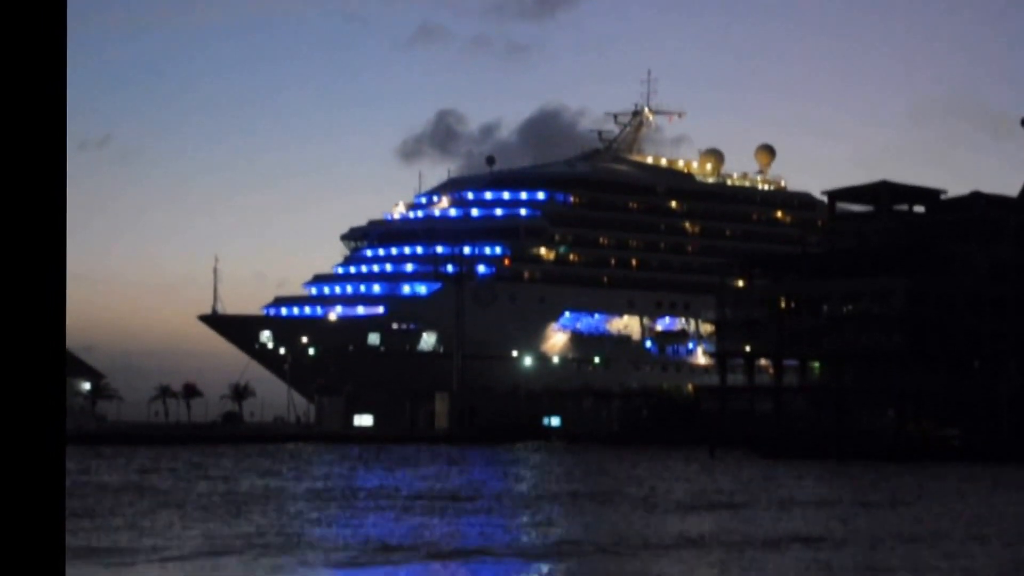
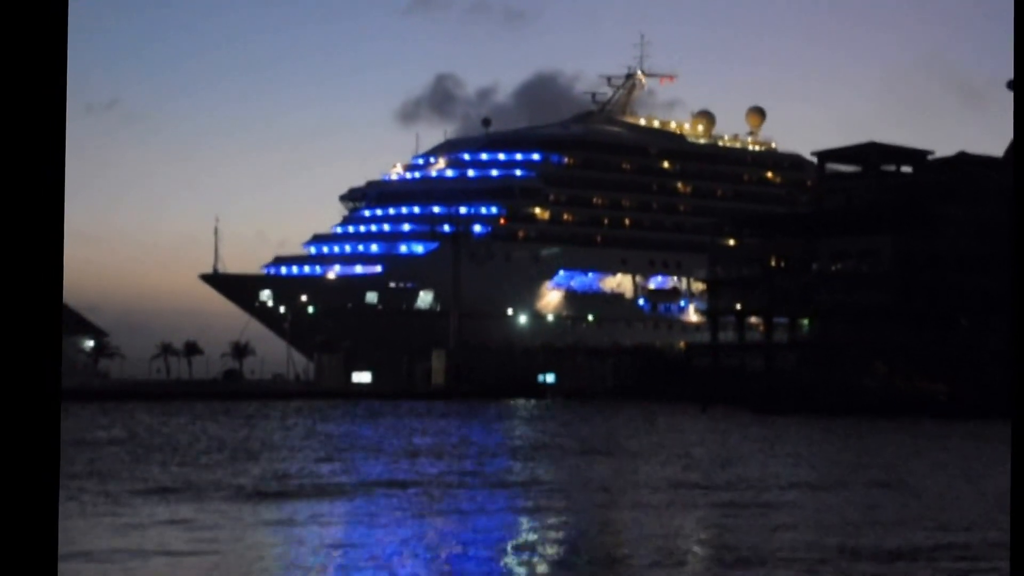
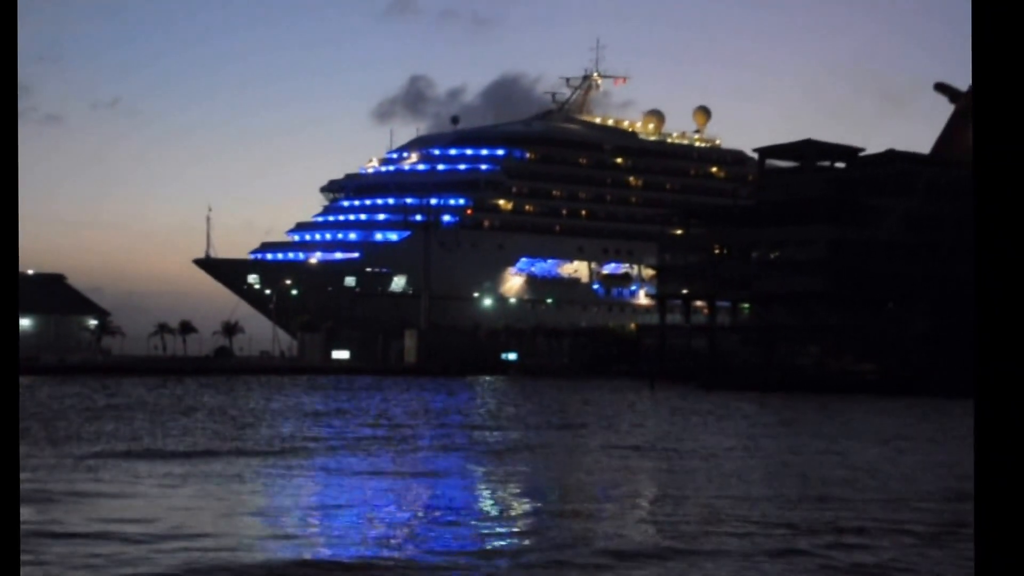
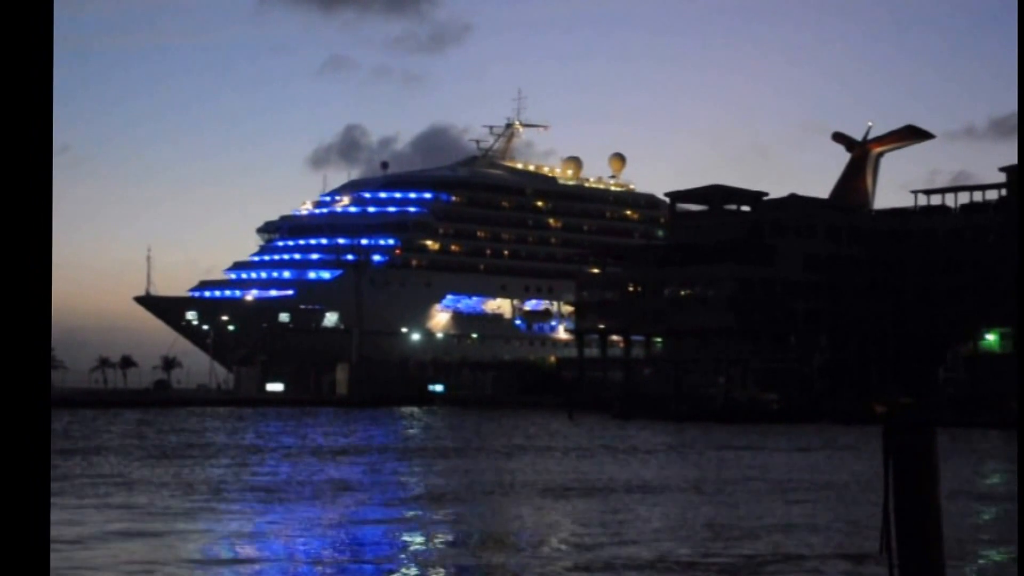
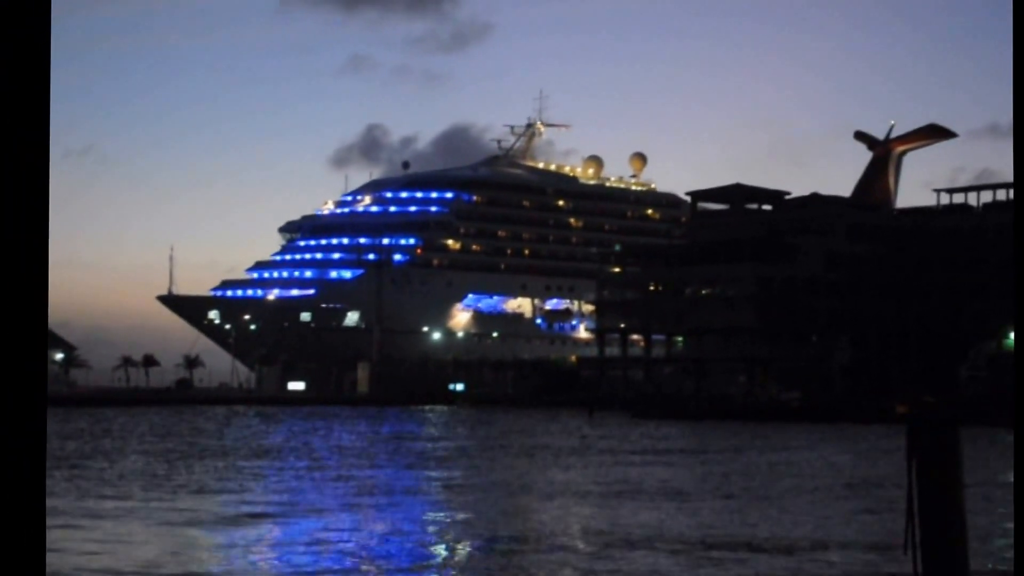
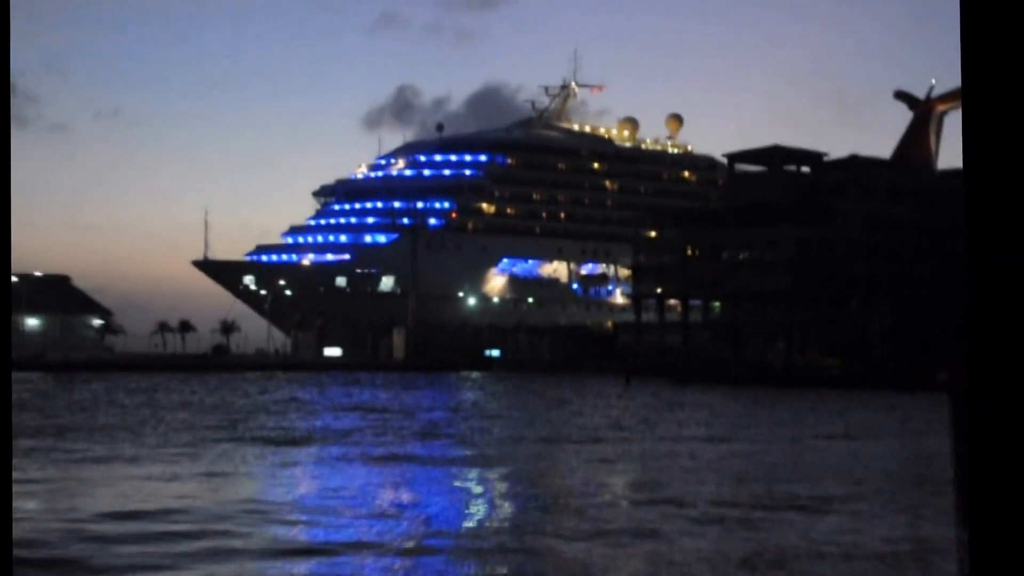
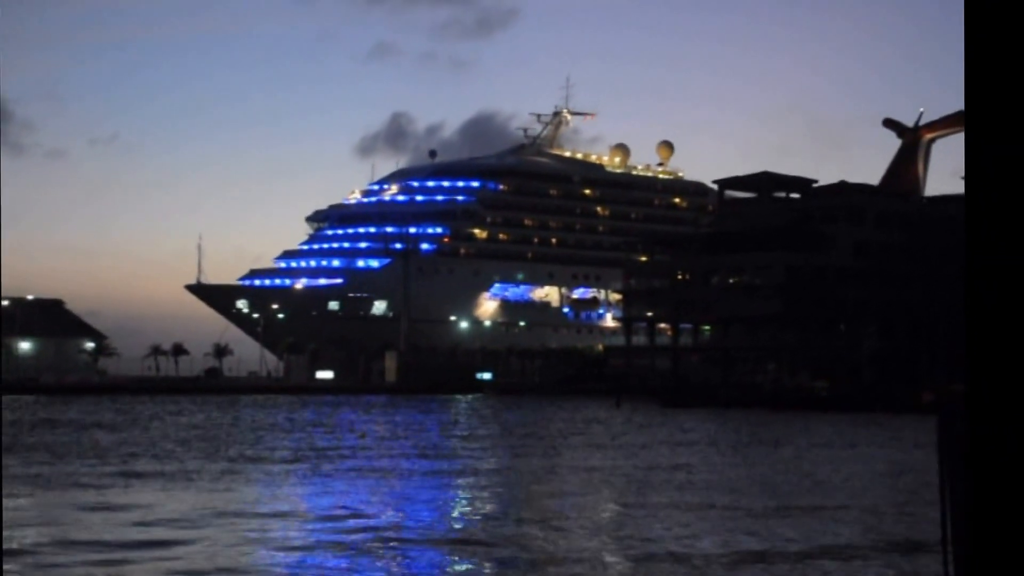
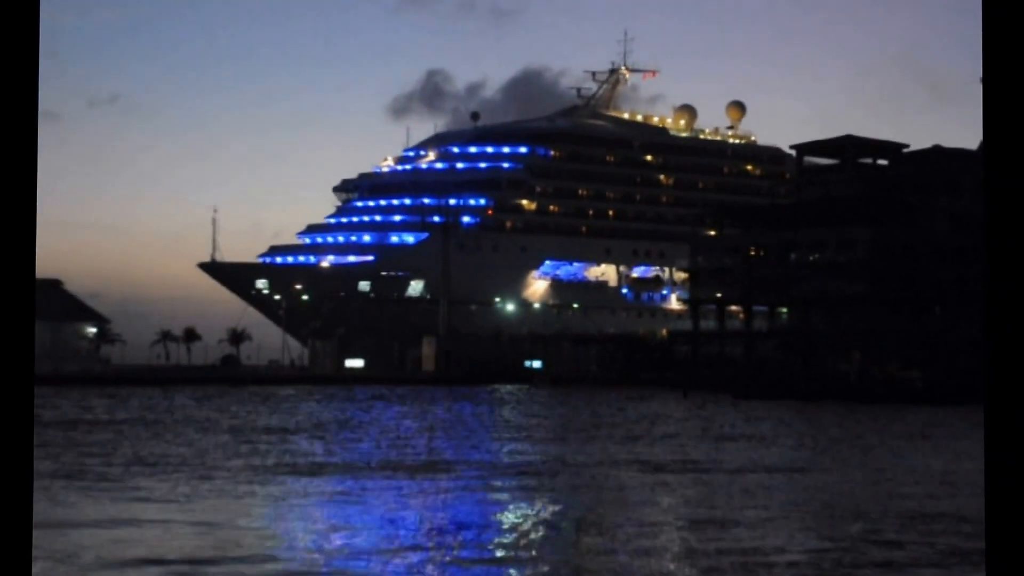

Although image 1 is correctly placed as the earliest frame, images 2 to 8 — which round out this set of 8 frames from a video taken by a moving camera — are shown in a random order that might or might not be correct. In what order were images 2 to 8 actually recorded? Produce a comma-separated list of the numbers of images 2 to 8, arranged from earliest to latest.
2, 8, 3, 6, 7, 5, 4
